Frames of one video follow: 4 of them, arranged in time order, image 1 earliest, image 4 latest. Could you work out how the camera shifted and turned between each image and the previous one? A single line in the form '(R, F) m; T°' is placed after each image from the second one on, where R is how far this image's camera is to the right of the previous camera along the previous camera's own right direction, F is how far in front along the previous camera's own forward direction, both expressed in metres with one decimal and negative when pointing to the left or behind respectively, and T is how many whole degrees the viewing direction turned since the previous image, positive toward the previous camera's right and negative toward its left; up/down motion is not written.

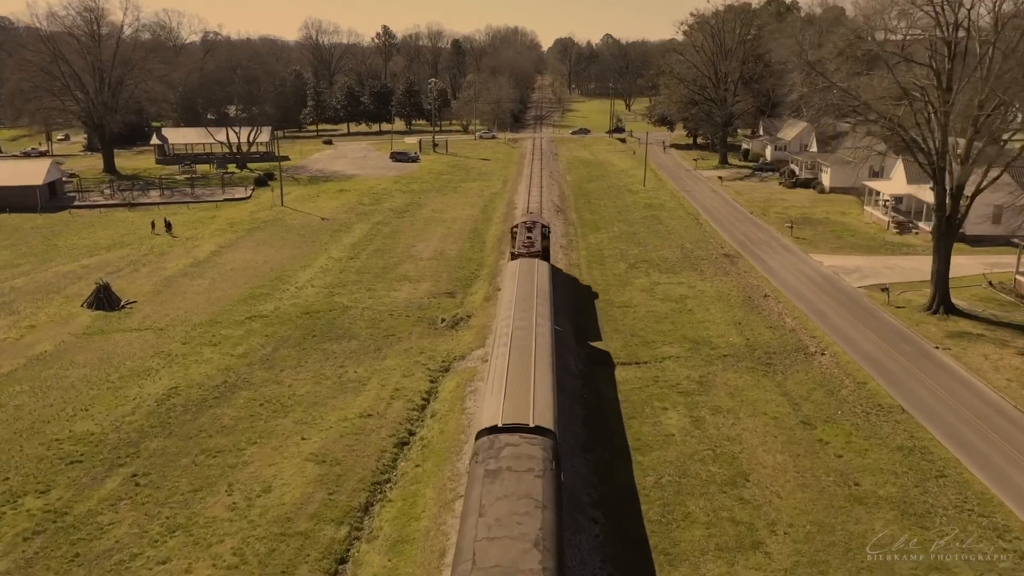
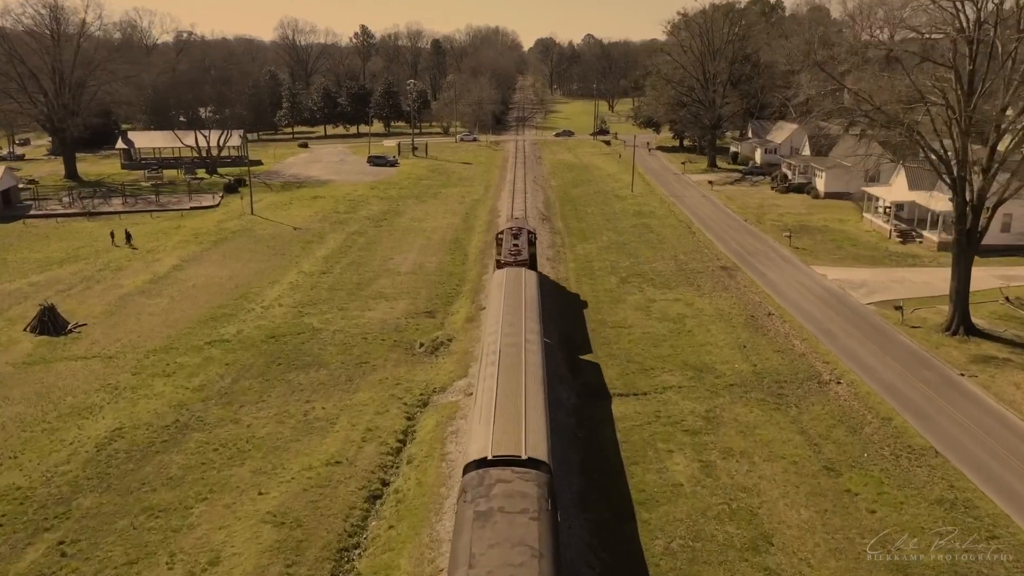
(-0.1, +2.5) m; +1°
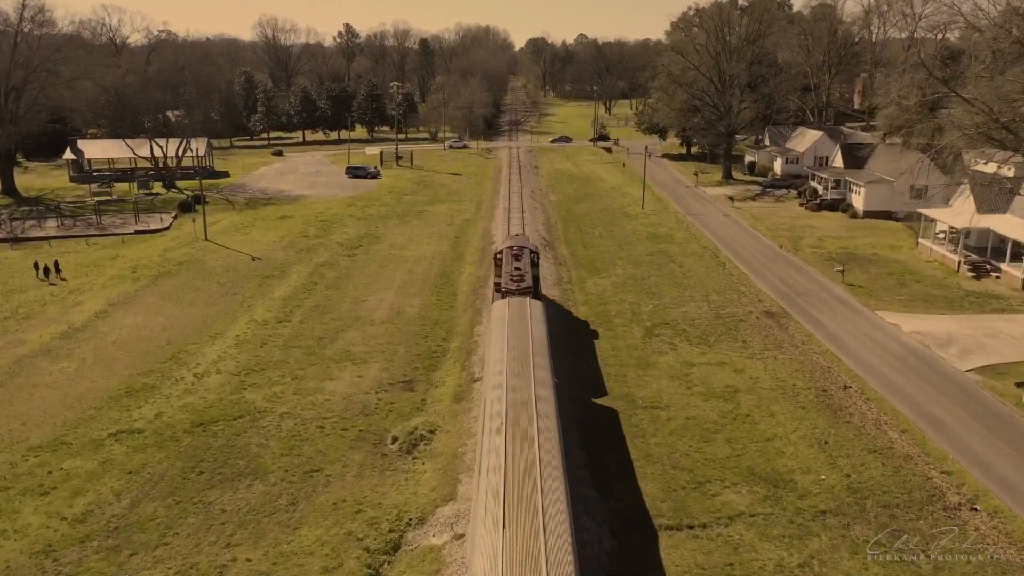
(-0.3, +6.7) m; +1°
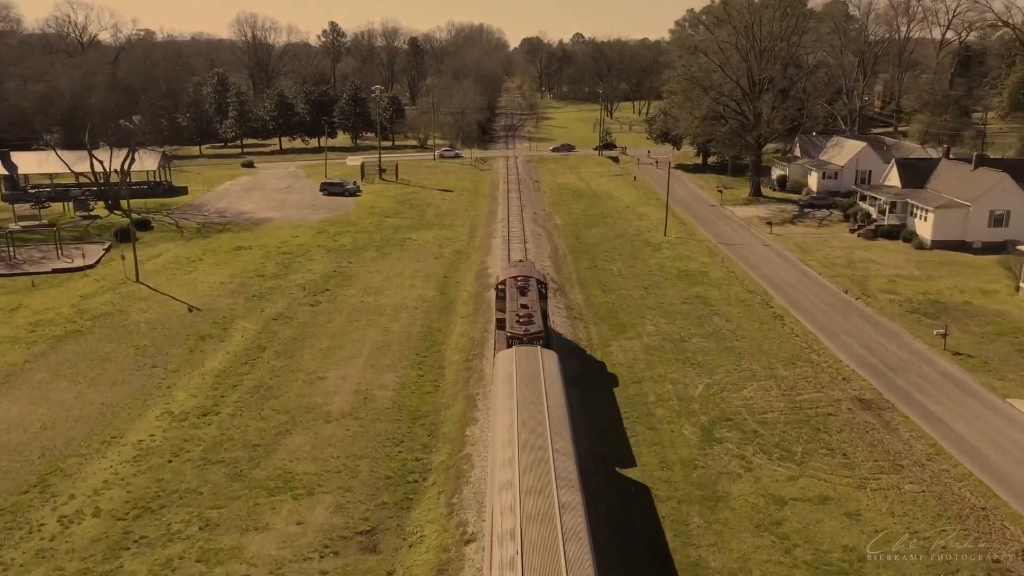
(-0.3, +7.8) m; 0°
